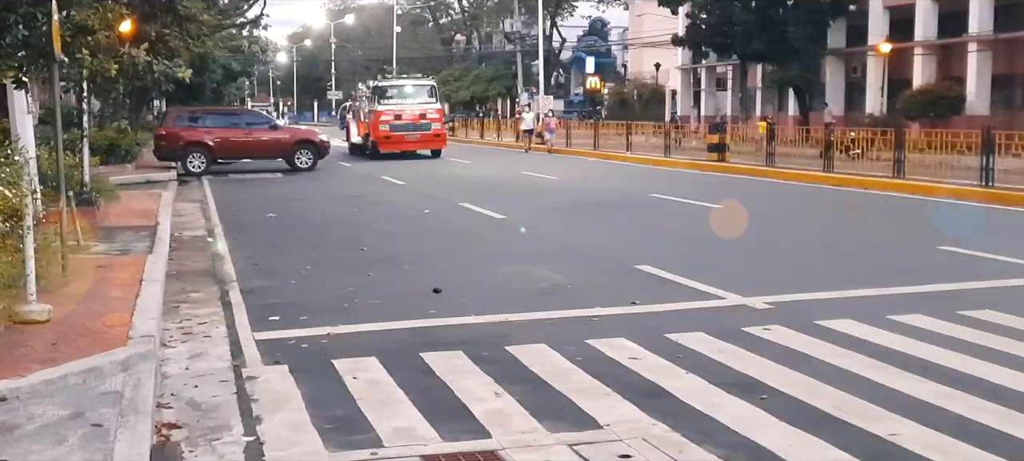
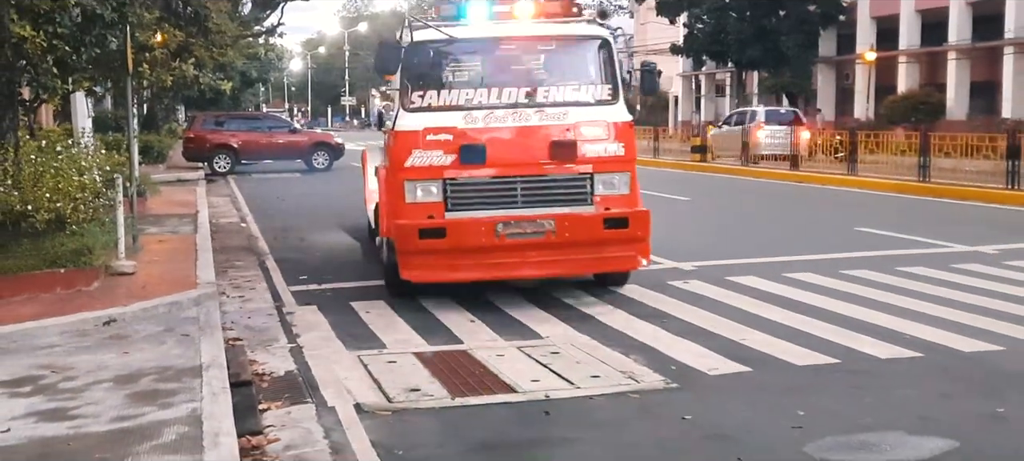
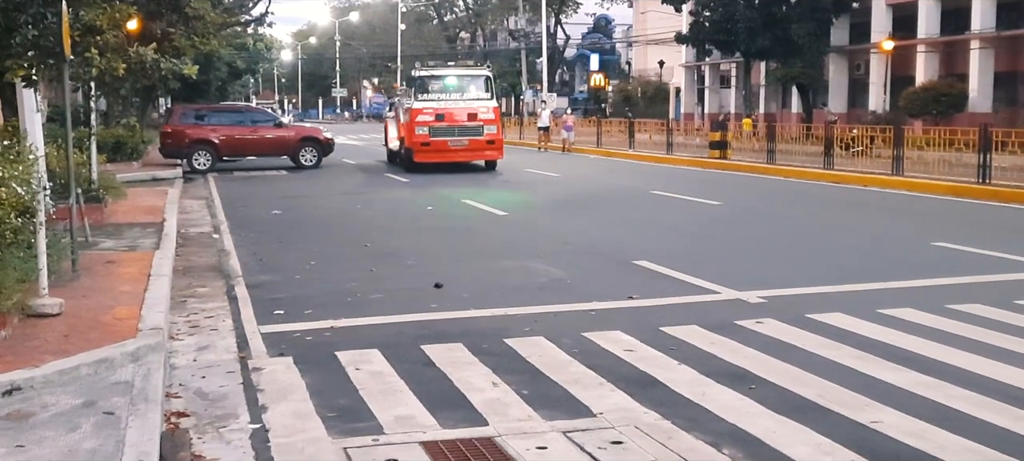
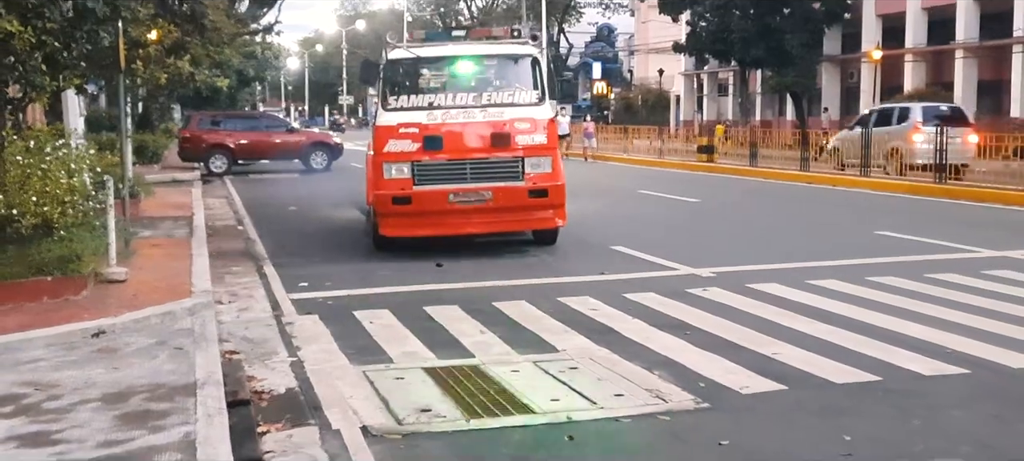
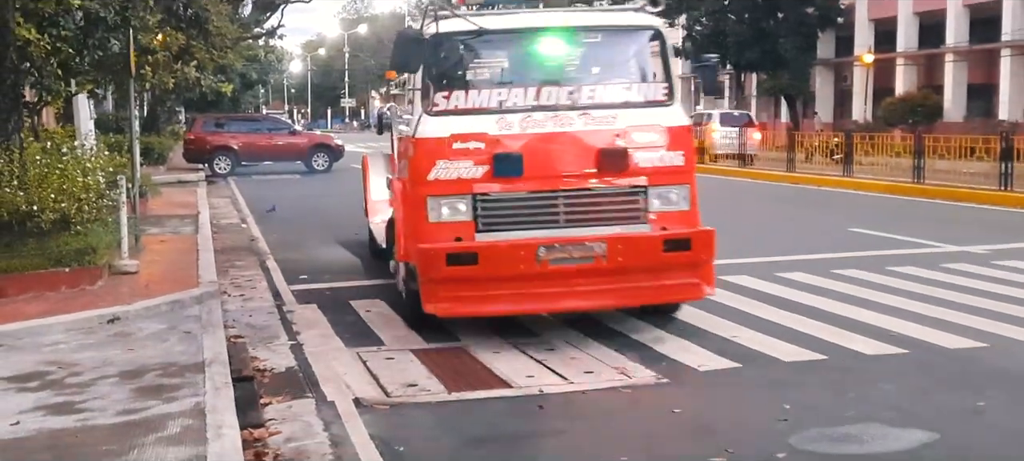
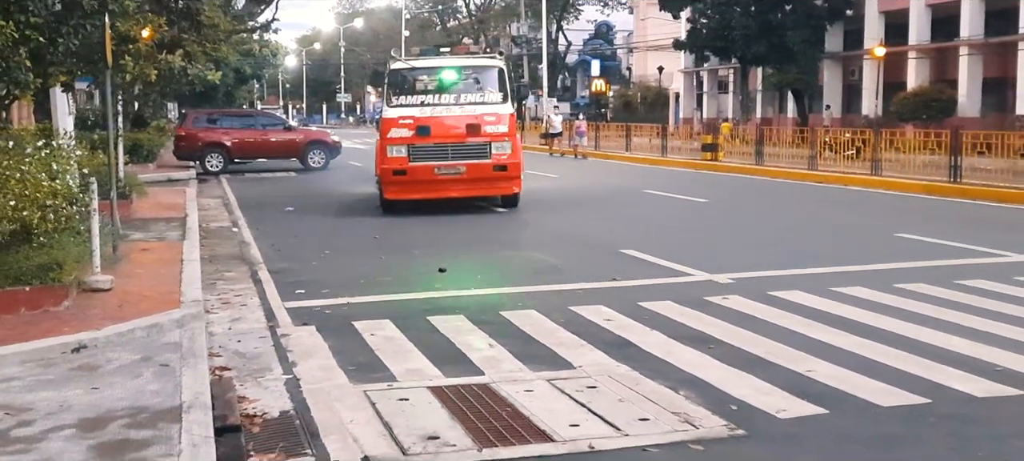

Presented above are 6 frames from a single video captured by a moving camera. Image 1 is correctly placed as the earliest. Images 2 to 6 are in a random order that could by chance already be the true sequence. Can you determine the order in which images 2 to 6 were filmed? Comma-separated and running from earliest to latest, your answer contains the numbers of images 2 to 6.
3, 6, 4, 2, 5
